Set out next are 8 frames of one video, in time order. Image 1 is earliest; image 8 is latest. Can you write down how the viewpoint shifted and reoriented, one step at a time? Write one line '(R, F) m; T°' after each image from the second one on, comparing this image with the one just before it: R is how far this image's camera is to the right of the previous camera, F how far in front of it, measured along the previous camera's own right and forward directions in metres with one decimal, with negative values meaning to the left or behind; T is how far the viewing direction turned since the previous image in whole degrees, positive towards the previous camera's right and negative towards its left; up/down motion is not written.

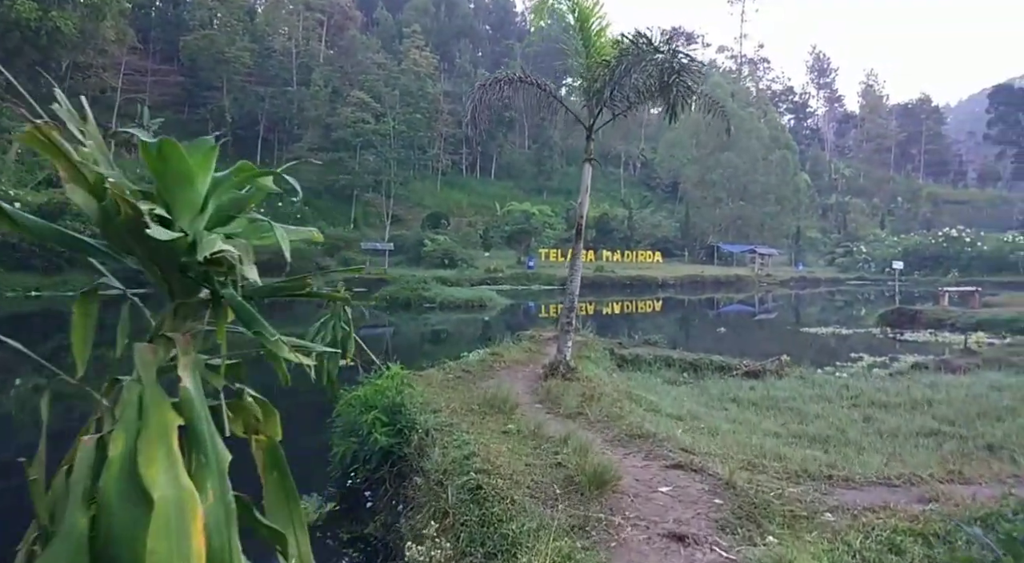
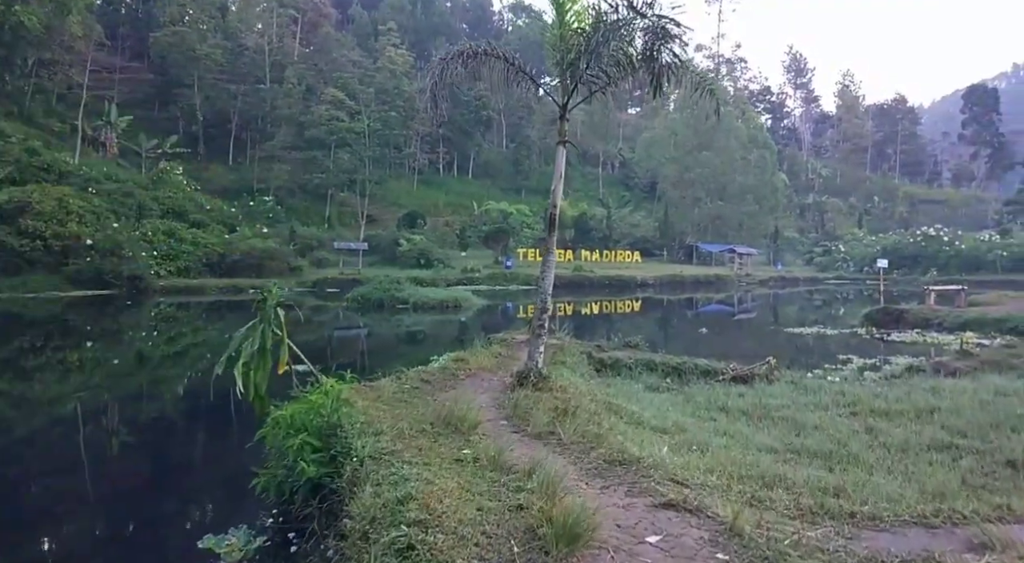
(+0.1, +0.5) m; +2°
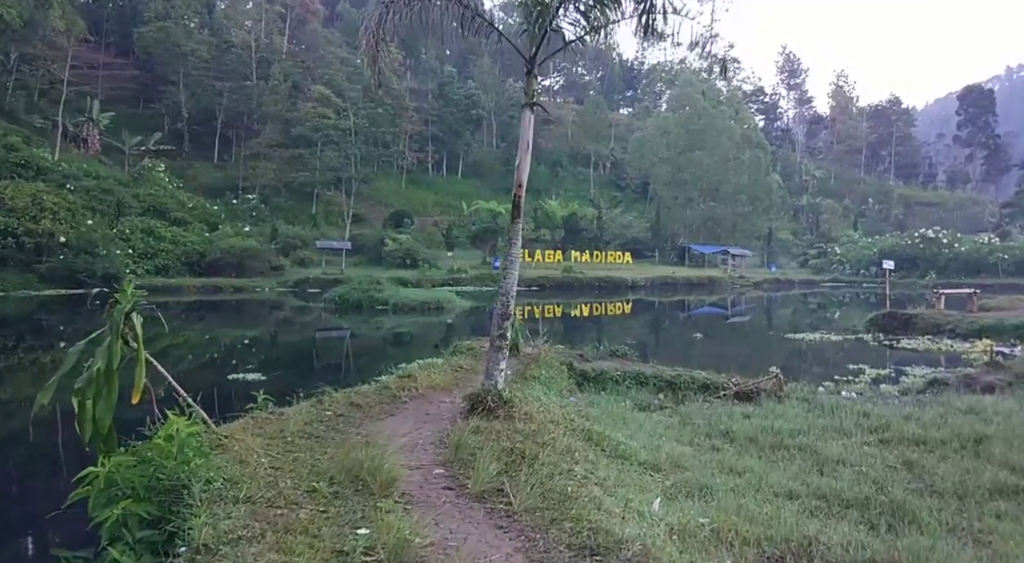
(+0.2, +0.7) m; +1°
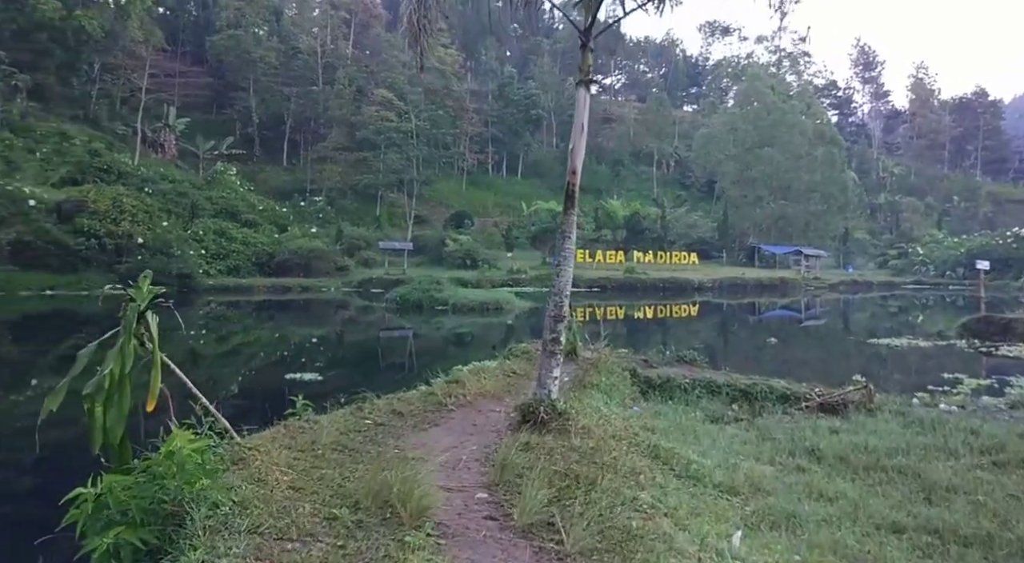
(0.0, +0.3) m; -5°
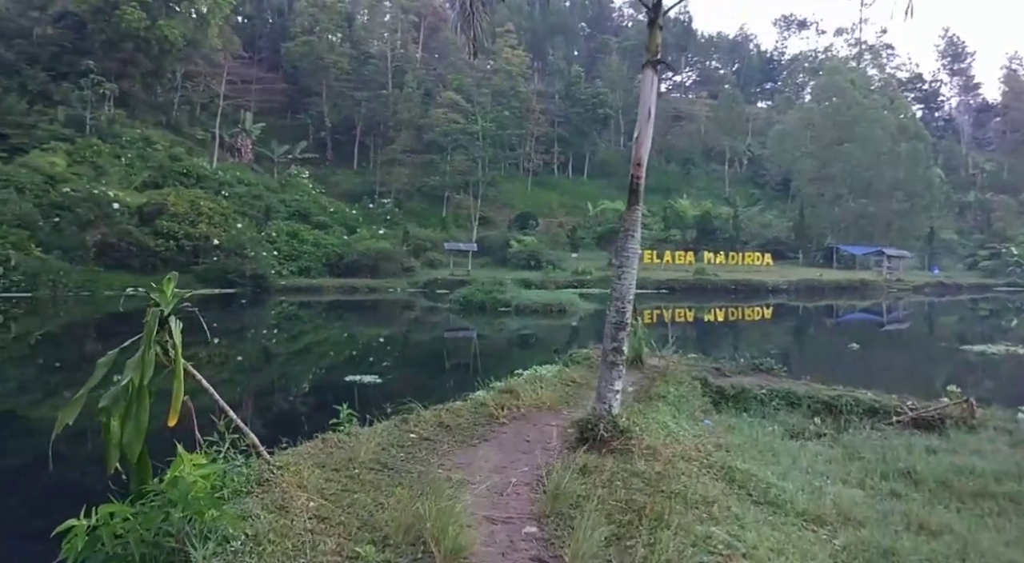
(0.0, +0.2) m; -5°
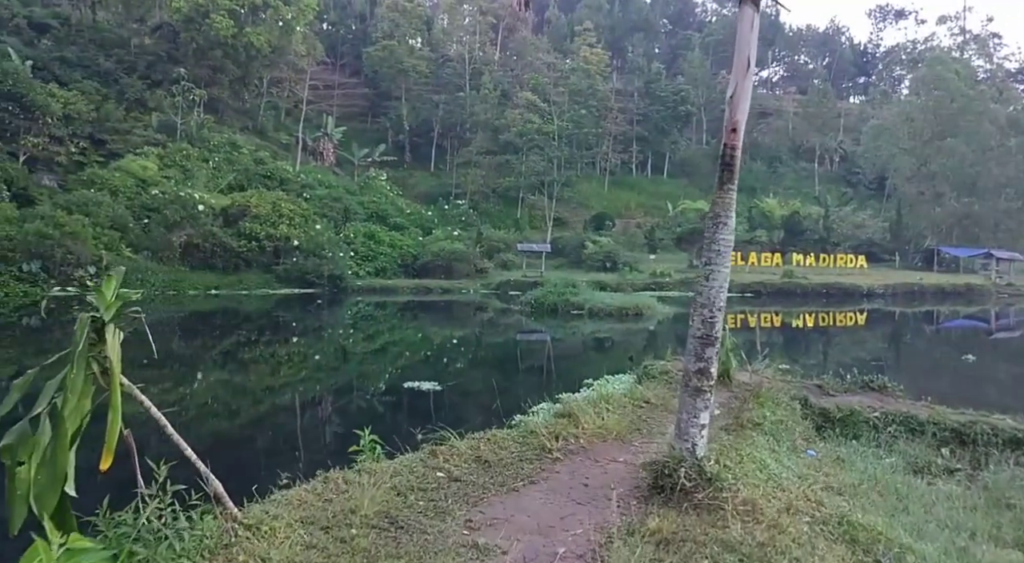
(+0.1, +0.5) m; -6°
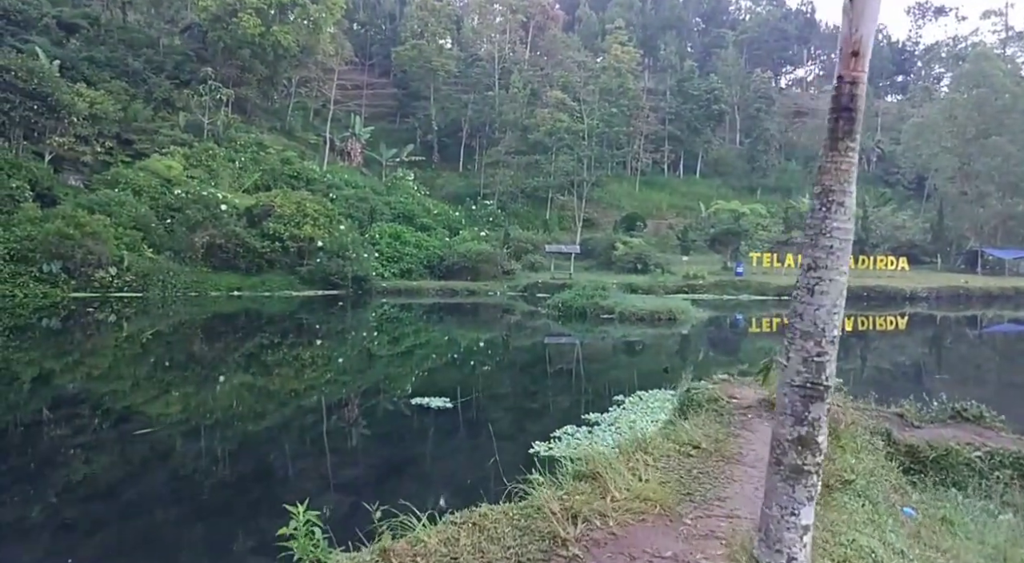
(+0.1, +0.7) m; -2°
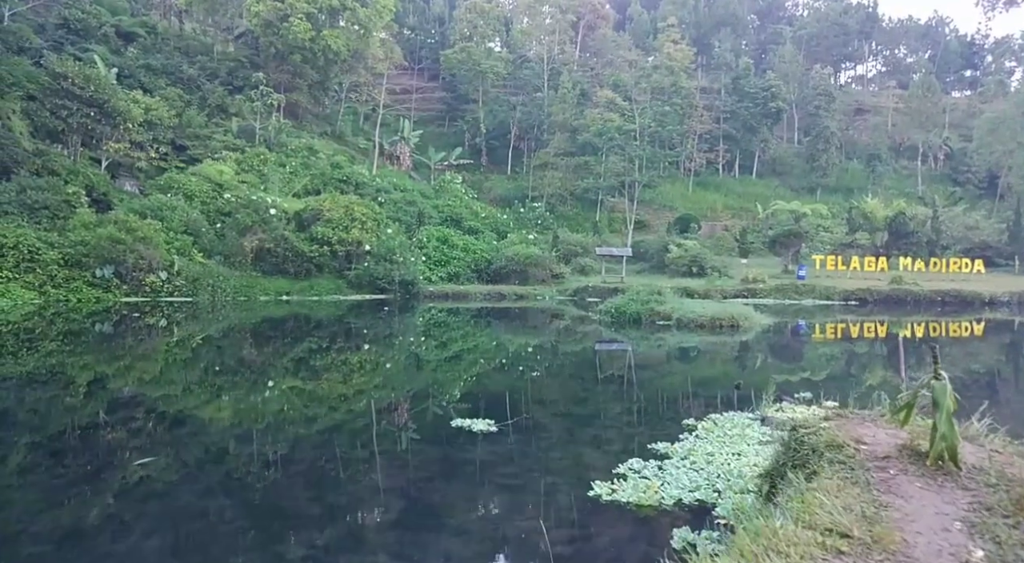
(0.0, +0.6) m; -4°
